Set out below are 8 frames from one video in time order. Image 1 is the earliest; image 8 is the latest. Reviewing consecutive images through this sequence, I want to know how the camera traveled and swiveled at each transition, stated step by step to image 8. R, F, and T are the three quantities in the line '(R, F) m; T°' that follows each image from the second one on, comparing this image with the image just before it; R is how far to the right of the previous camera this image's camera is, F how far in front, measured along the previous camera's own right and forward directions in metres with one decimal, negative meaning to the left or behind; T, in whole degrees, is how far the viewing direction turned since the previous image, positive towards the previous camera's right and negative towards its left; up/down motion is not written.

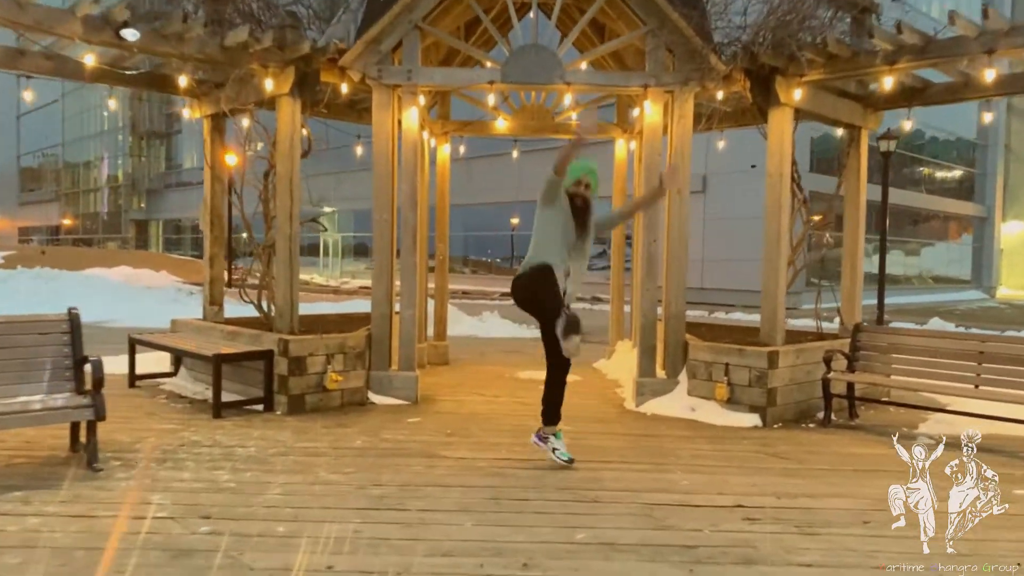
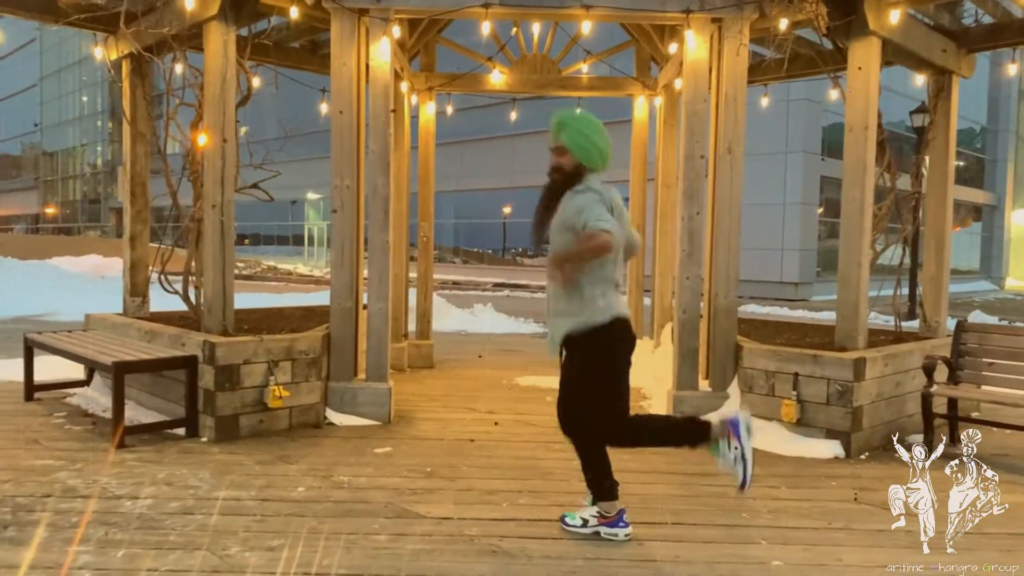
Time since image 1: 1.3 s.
(-0.1, +1.3) m; +1°
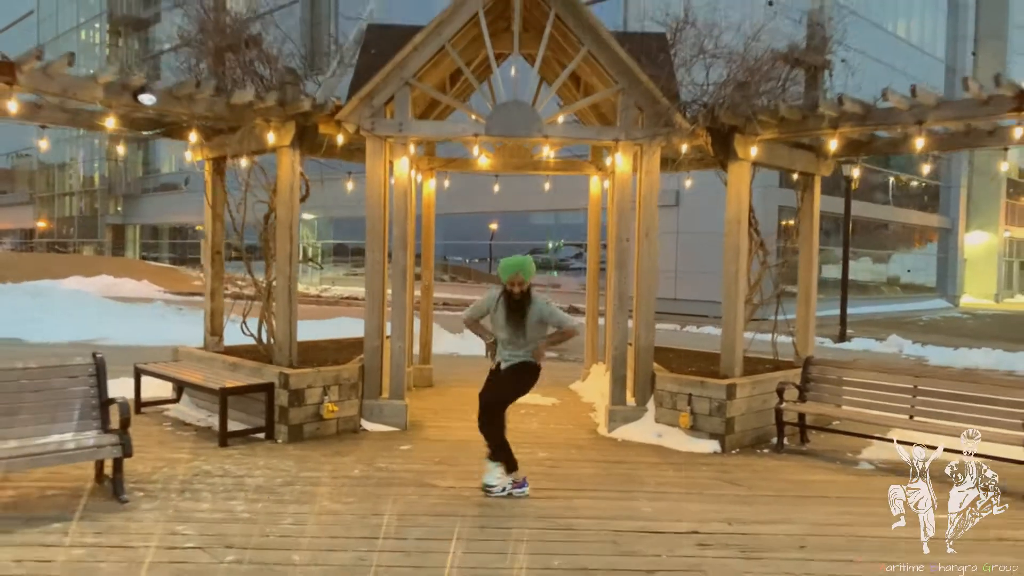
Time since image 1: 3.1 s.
(0.0, -1.8) m; +1°
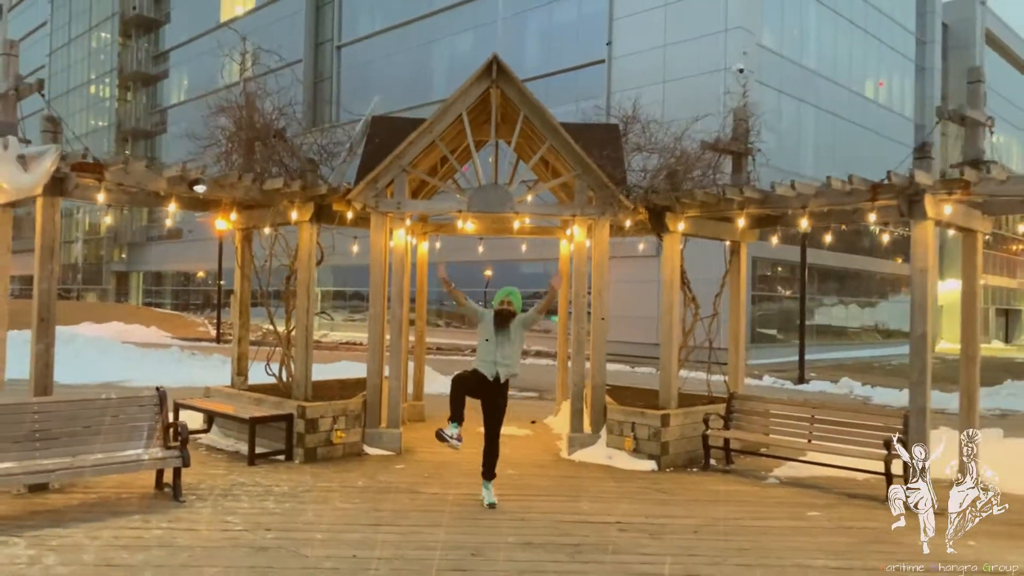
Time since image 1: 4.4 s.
(+0.2, -1.4) m; 0°
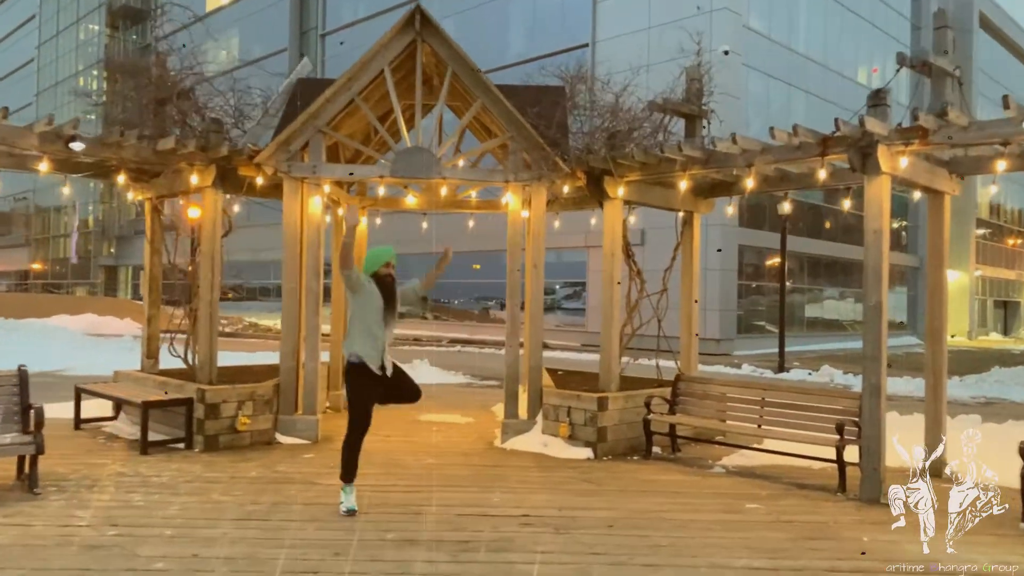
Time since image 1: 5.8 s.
(+0.6, +0.7) m; 0°
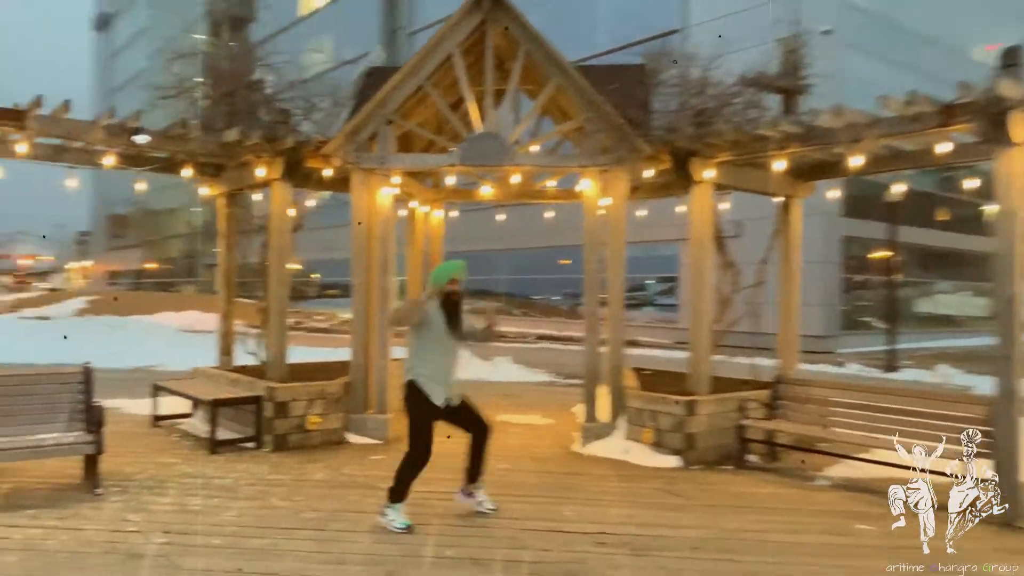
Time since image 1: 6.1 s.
(+0.1, +0.4) m; -7°
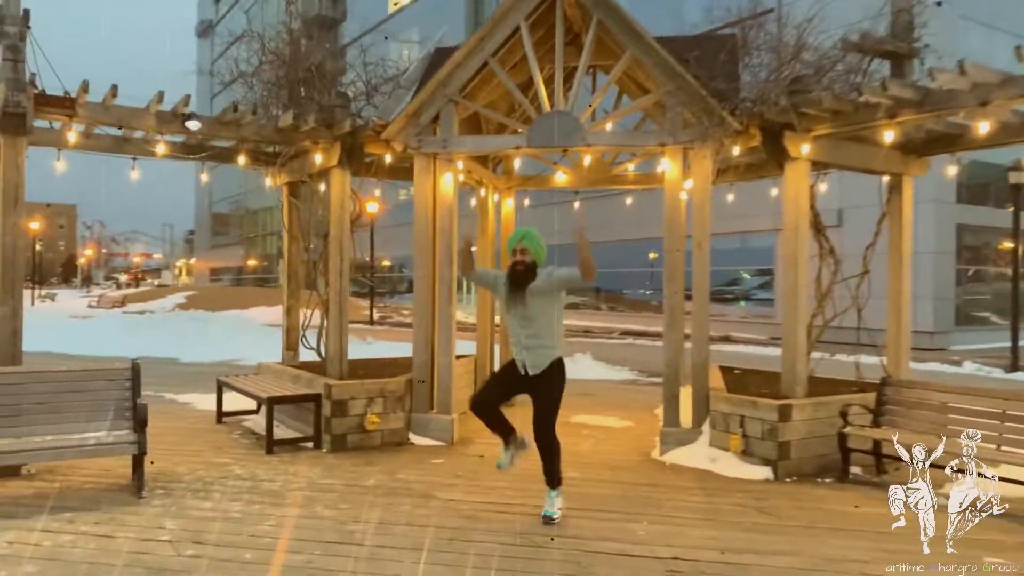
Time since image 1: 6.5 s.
(+0.1, +0.5) m; -6°
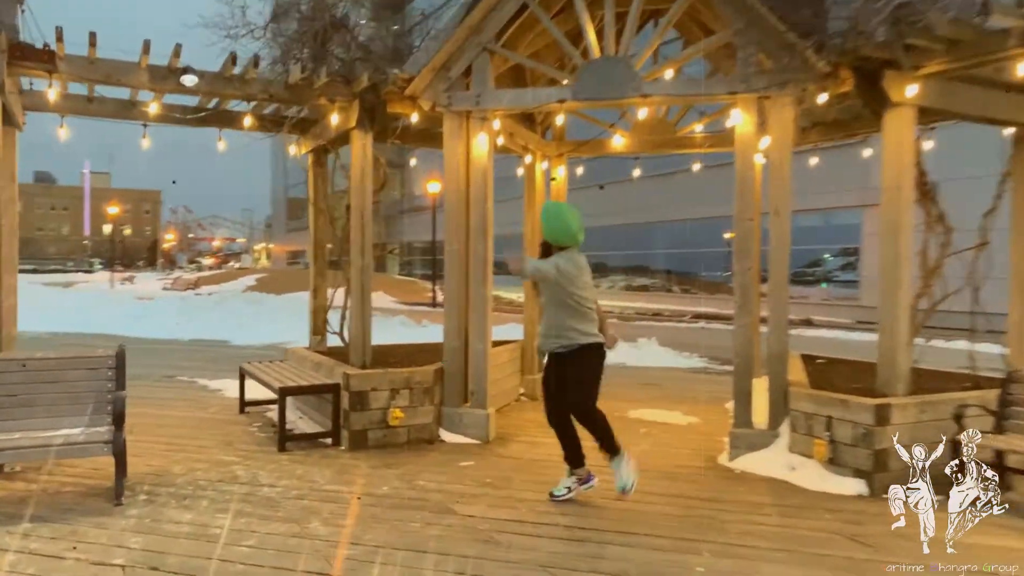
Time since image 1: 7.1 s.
(+0.2, +0.8) m; -5°
